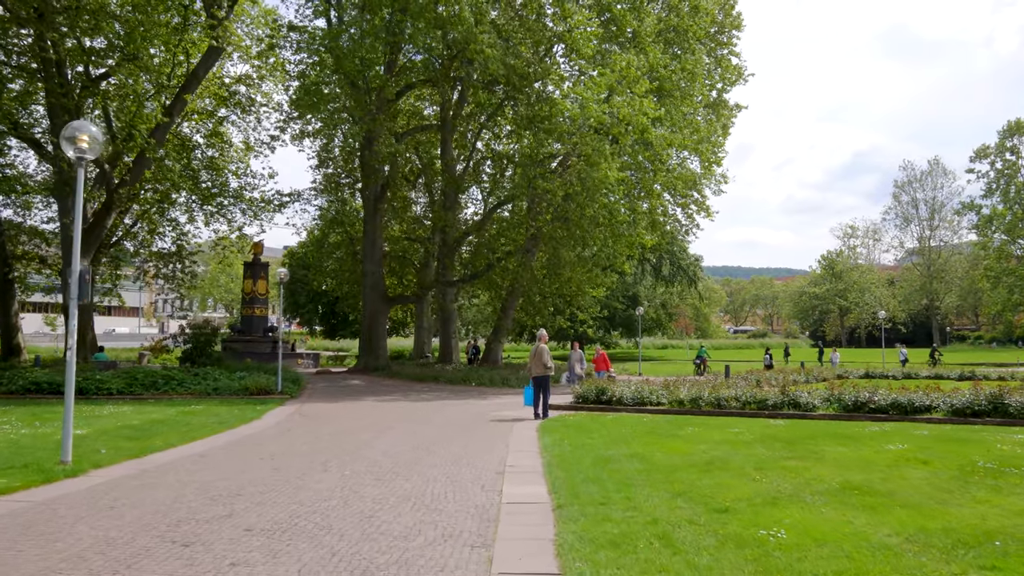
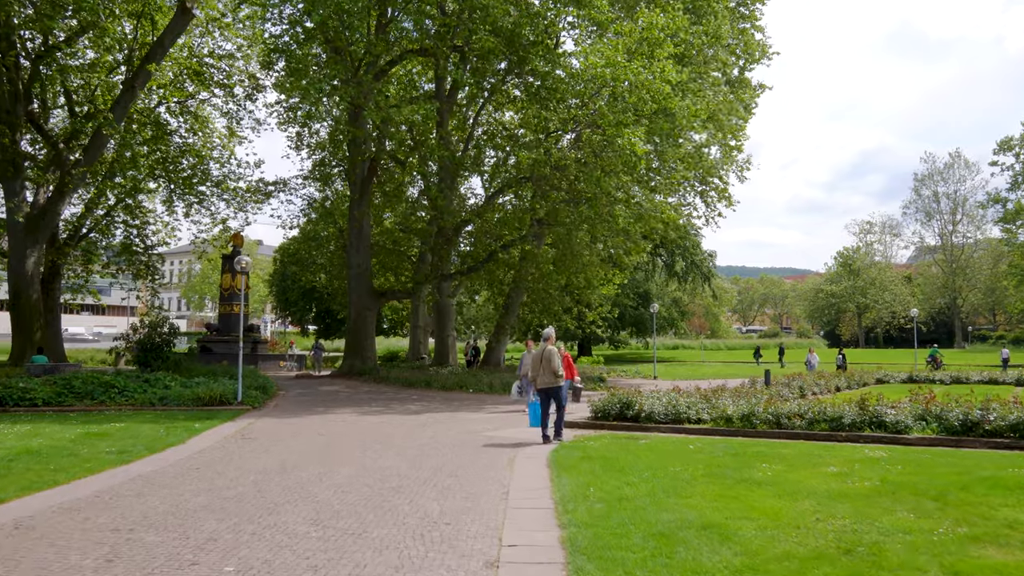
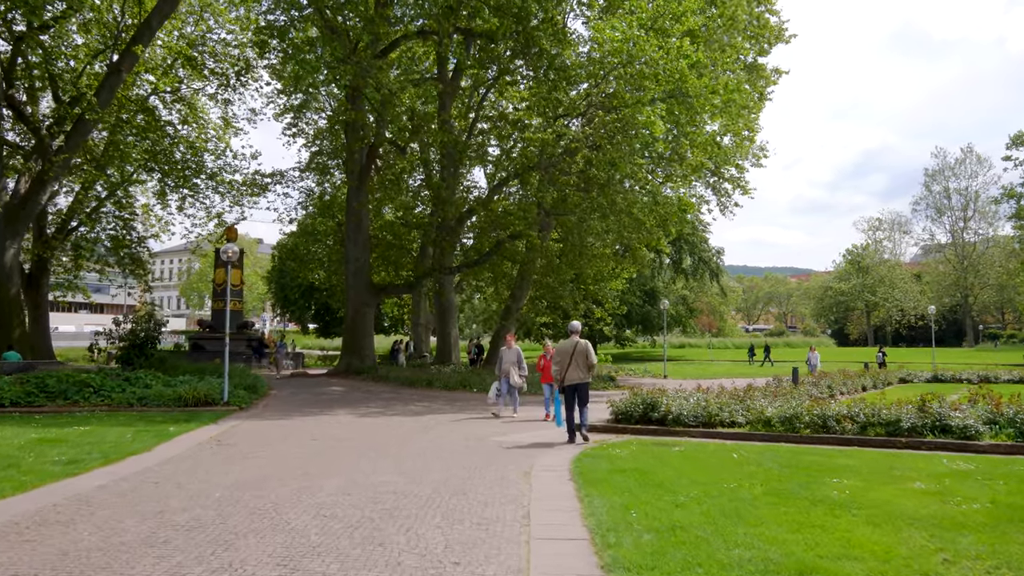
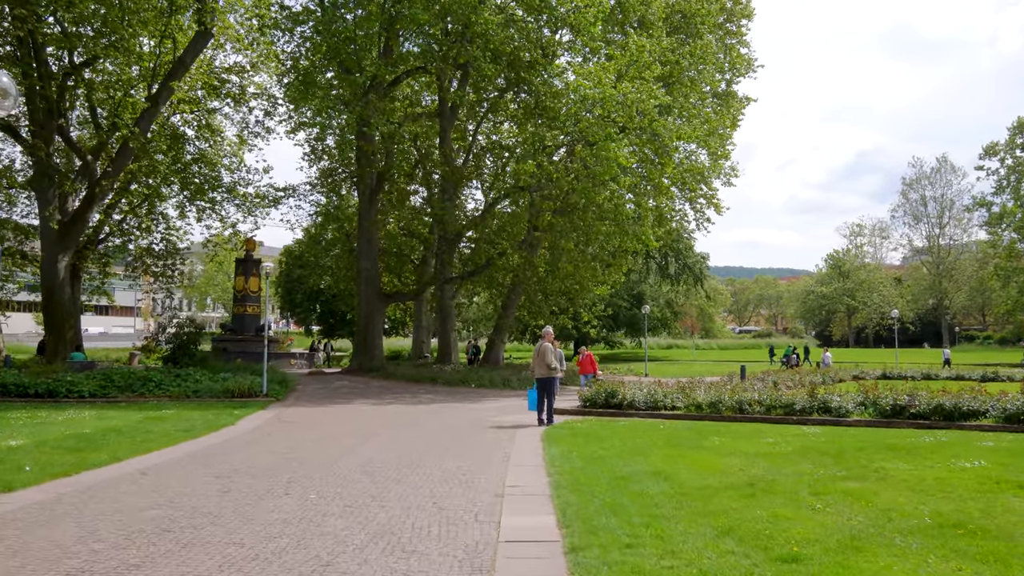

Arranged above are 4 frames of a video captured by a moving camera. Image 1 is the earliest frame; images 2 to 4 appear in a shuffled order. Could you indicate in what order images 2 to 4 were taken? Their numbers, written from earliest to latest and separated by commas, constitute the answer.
4, 2, 3
